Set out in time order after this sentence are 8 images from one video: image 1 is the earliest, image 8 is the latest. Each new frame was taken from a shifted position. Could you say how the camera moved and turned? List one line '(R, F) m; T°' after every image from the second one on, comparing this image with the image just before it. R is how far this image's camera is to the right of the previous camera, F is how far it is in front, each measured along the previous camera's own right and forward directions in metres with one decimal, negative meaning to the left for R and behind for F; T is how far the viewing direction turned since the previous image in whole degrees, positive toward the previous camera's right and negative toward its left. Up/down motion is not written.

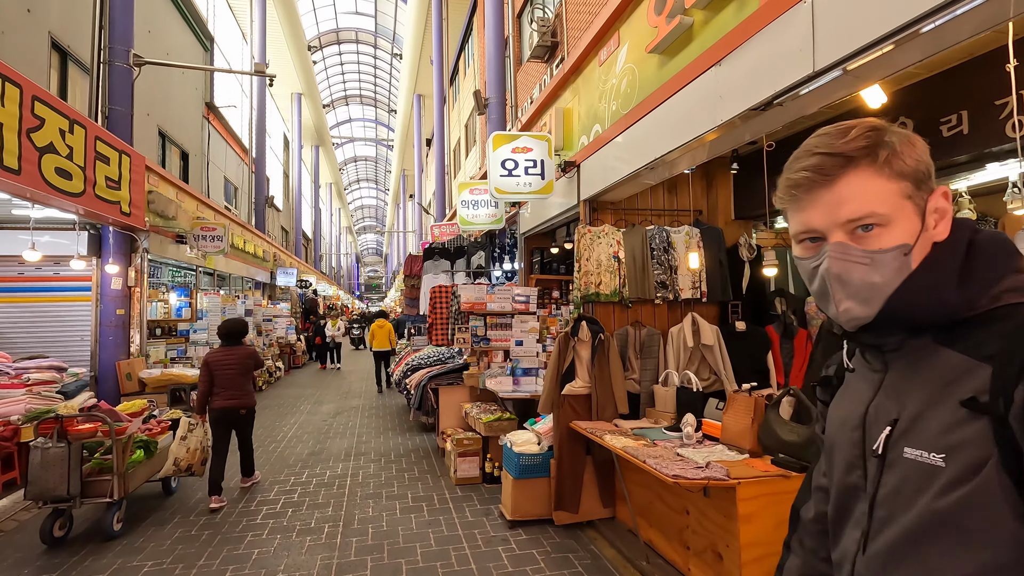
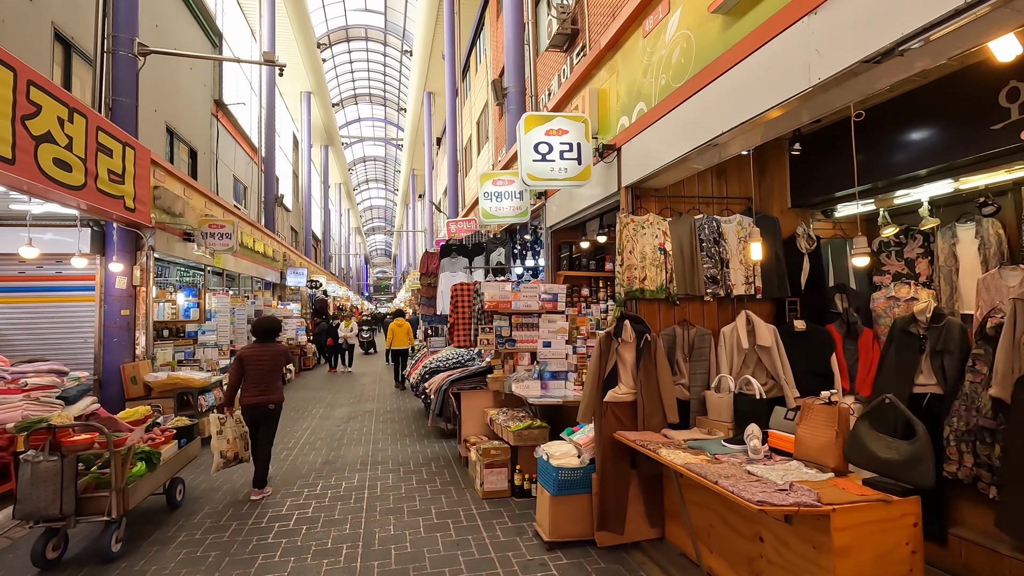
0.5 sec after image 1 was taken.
(-0.2, +0.3) m; -1°
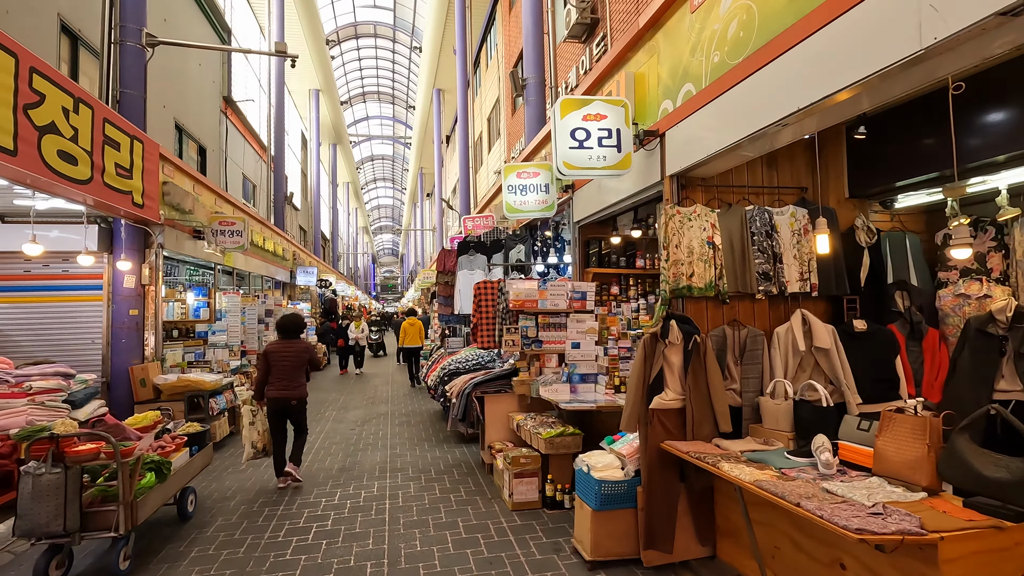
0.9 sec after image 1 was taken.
(-0.2, +0.2) m; -1°
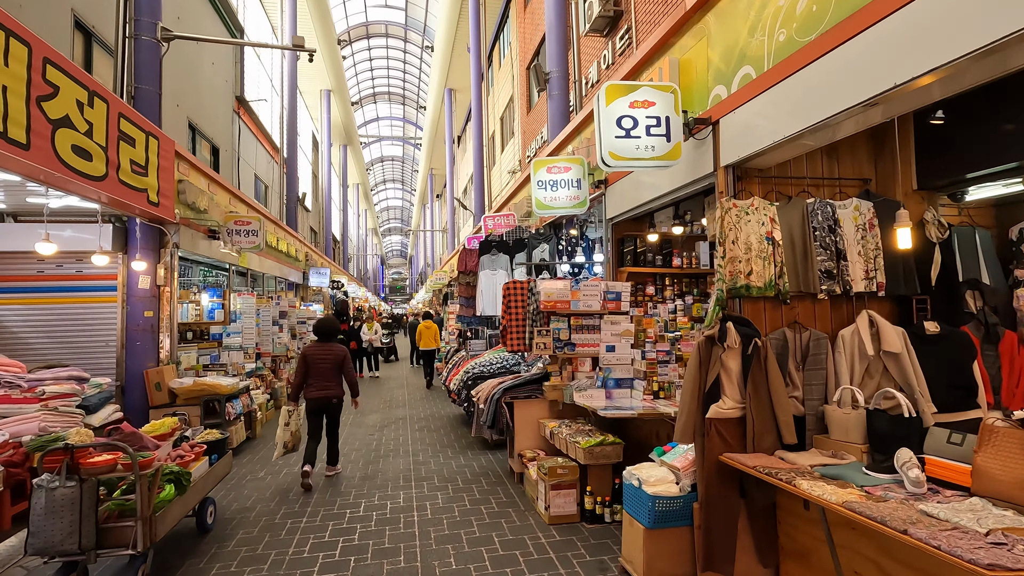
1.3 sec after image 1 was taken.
(-0.2, +0.2) m; -1°
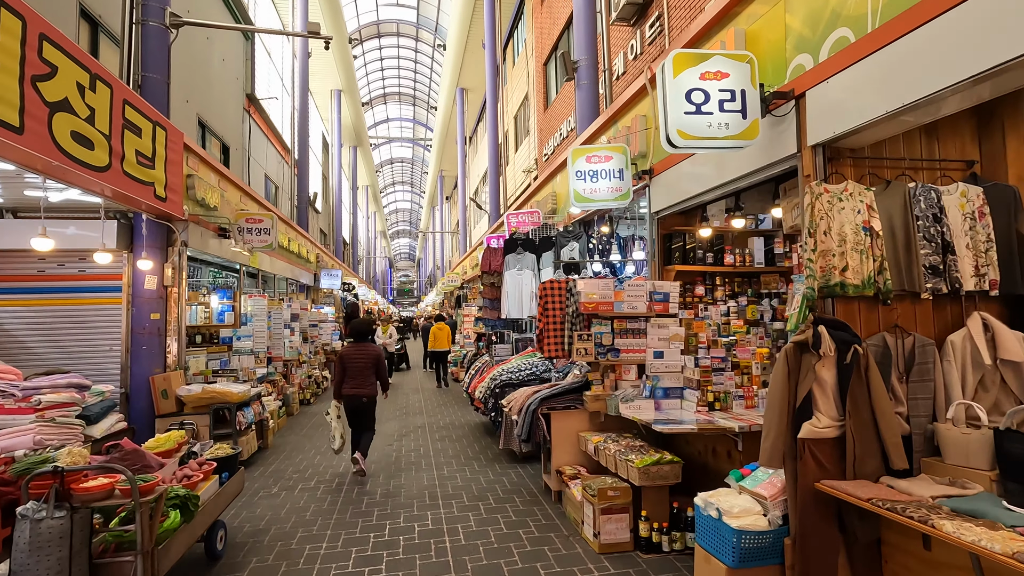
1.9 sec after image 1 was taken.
(-0.2, +0.3) m; -1°
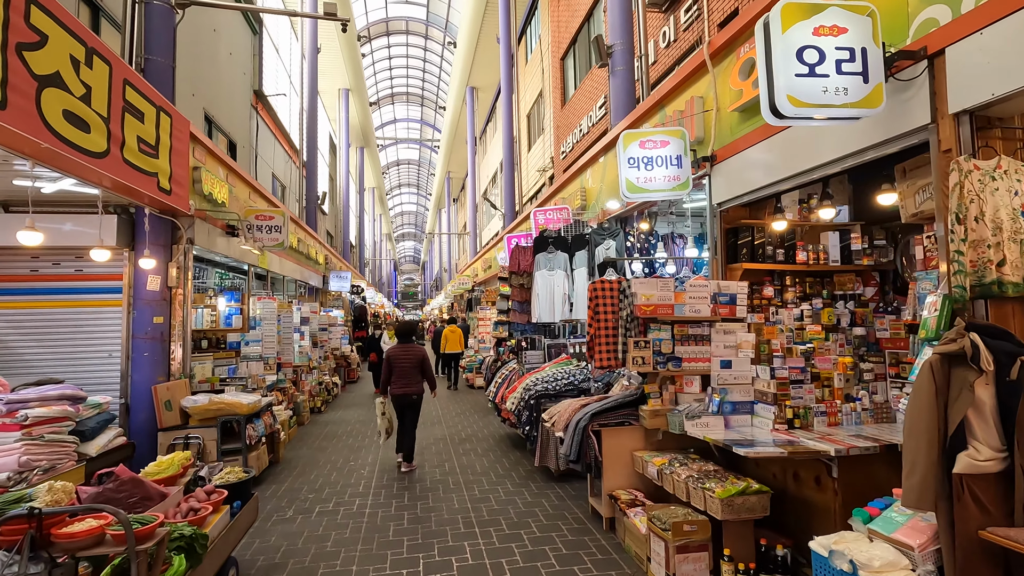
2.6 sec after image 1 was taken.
(-0.3, +0.4) m; 0°
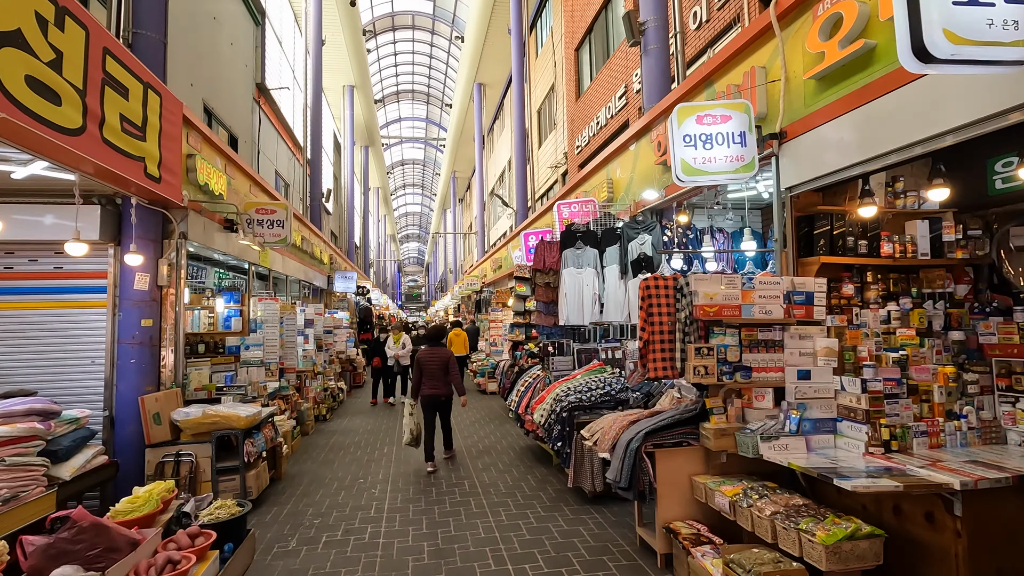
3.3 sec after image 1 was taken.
(-0.2, +0.5) m; 0°
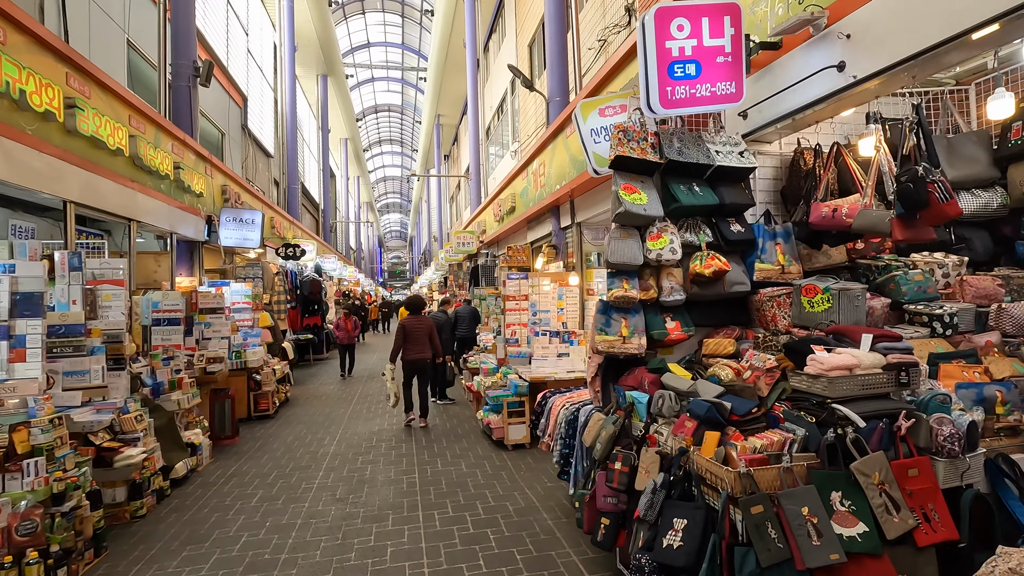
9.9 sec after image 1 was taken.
(-0.5, +4.8) m; +2°
